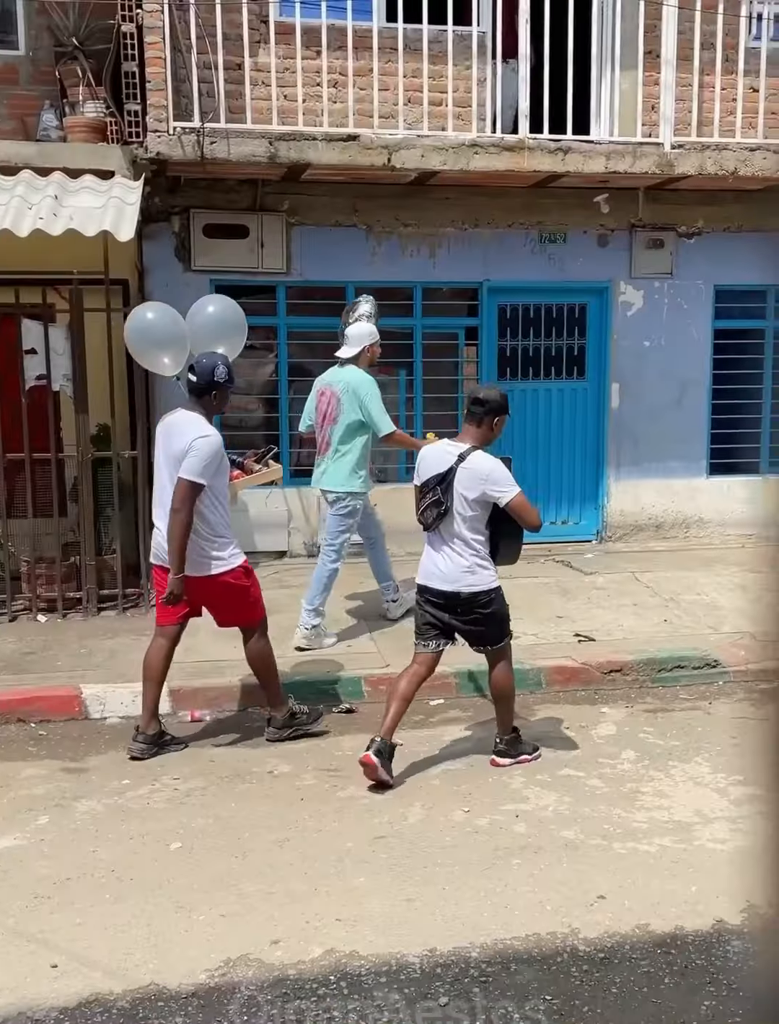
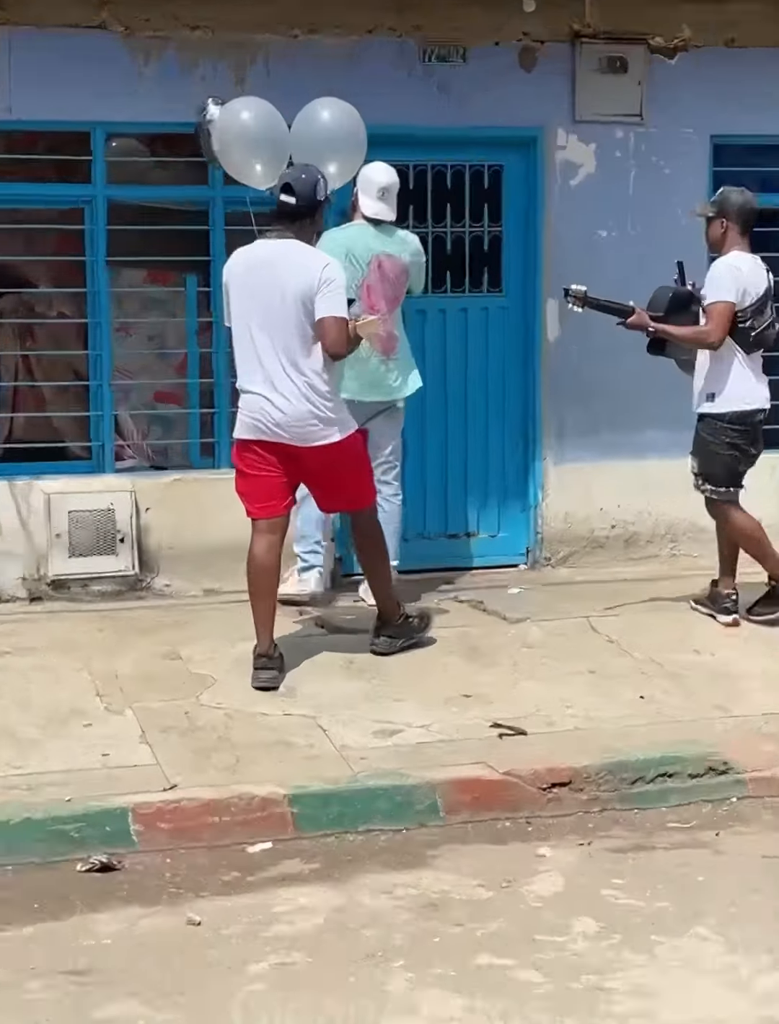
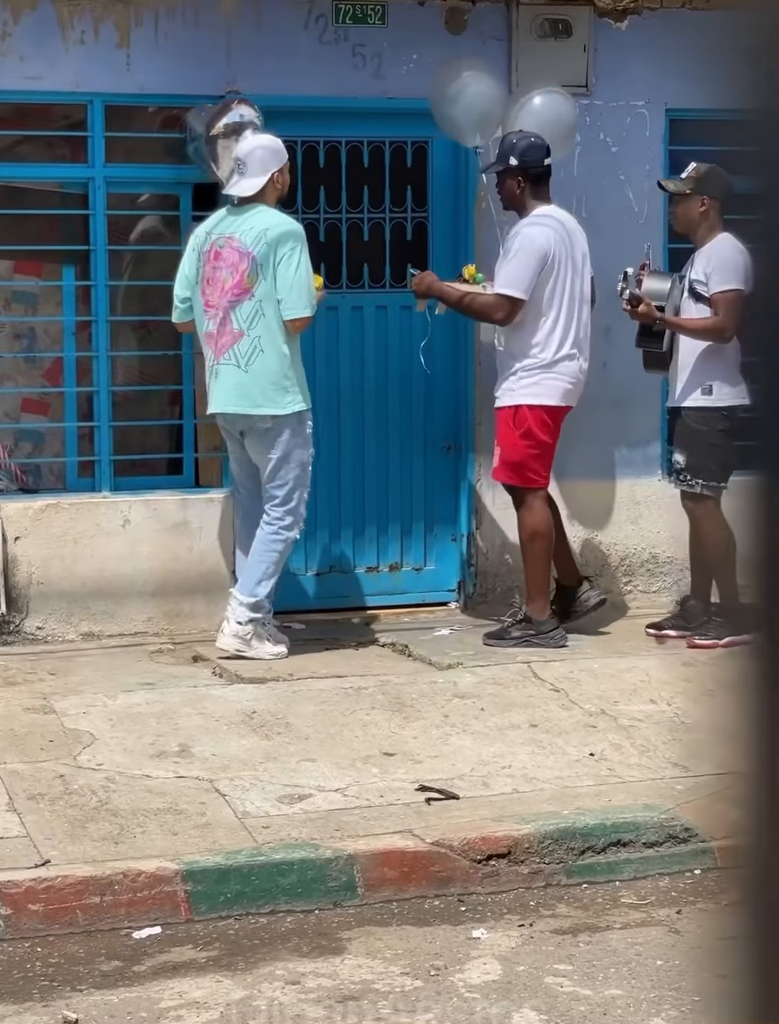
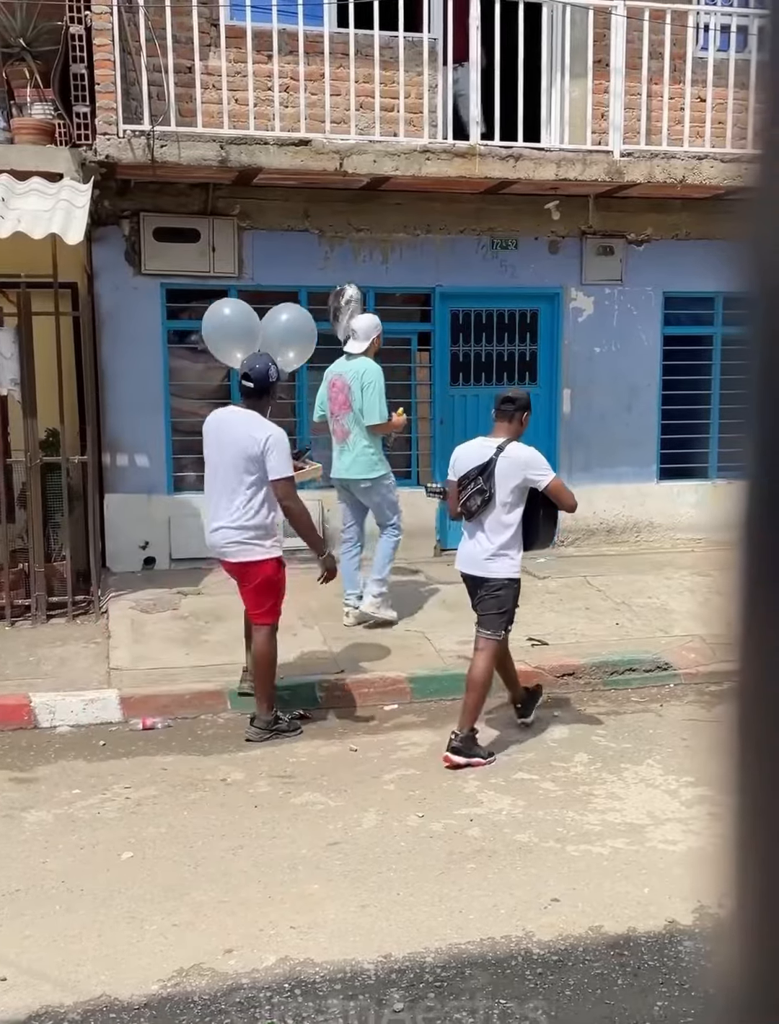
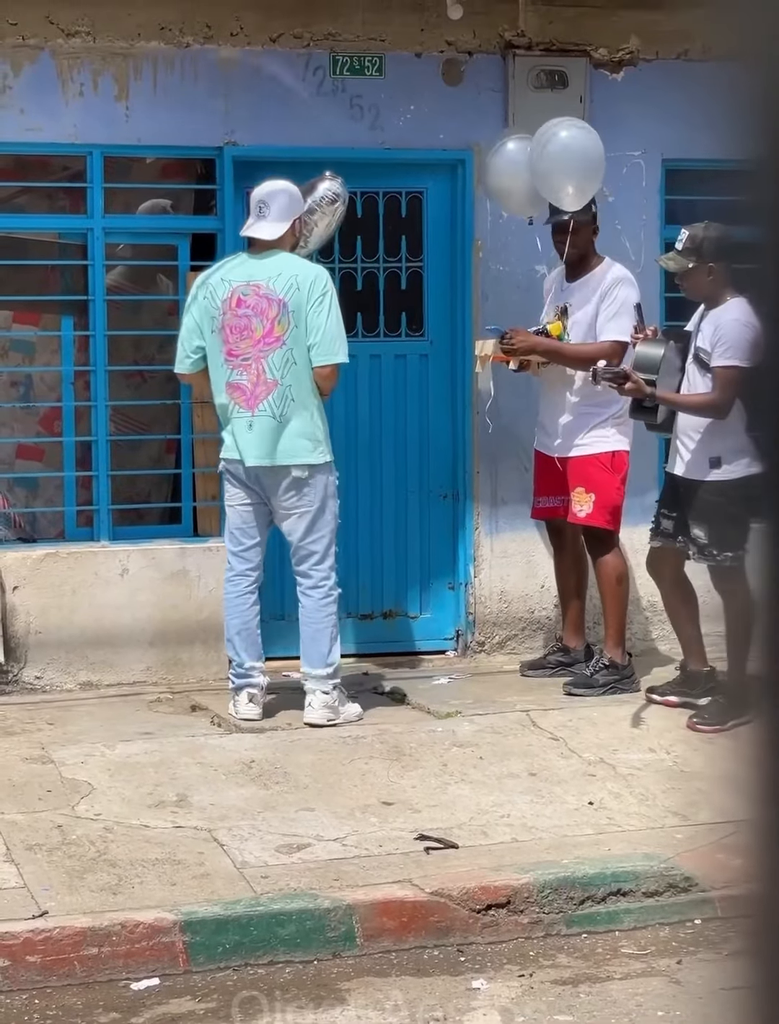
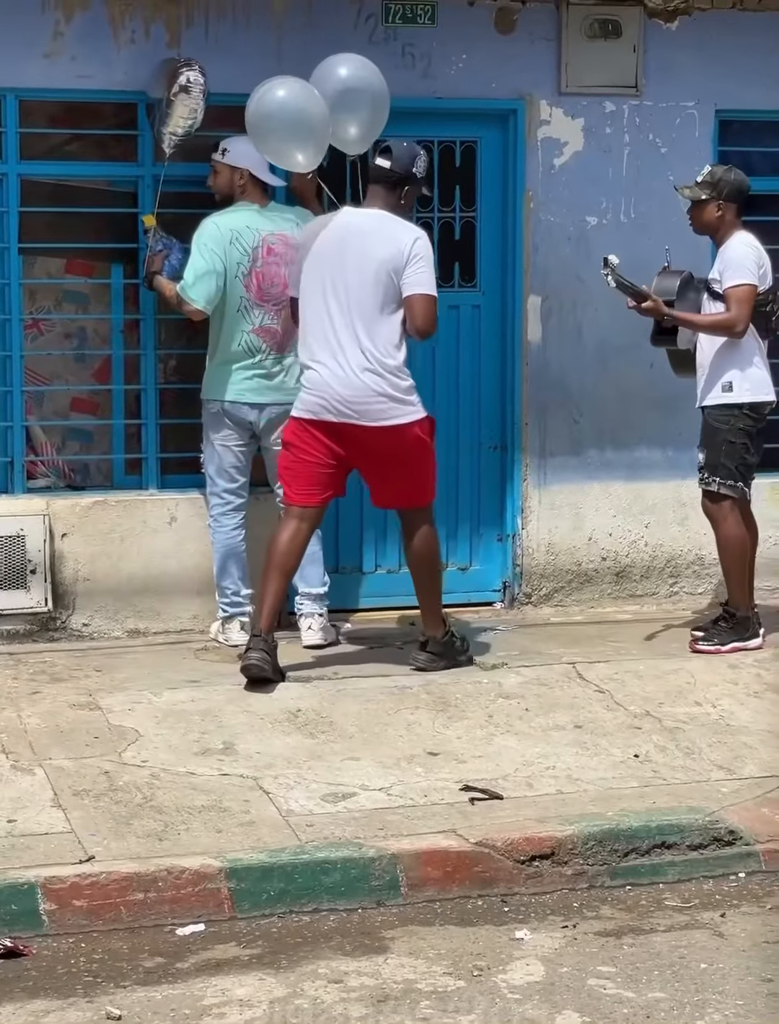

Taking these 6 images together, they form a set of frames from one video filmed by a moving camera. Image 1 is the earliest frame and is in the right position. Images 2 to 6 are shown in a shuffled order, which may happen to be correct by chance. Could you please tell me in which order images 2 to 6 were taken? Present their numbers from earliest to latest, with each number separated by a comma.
4, 2, 6, 3, 5
